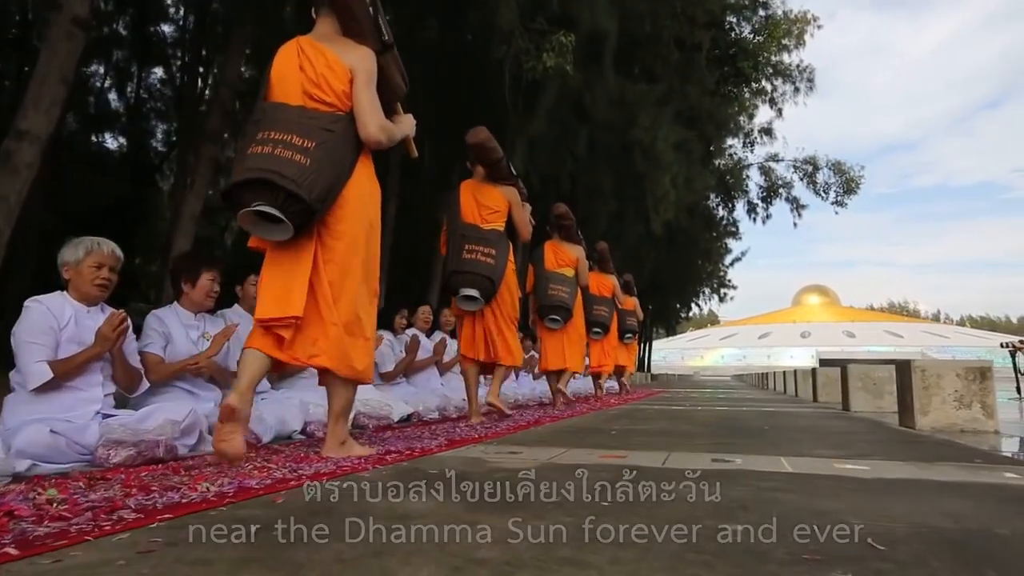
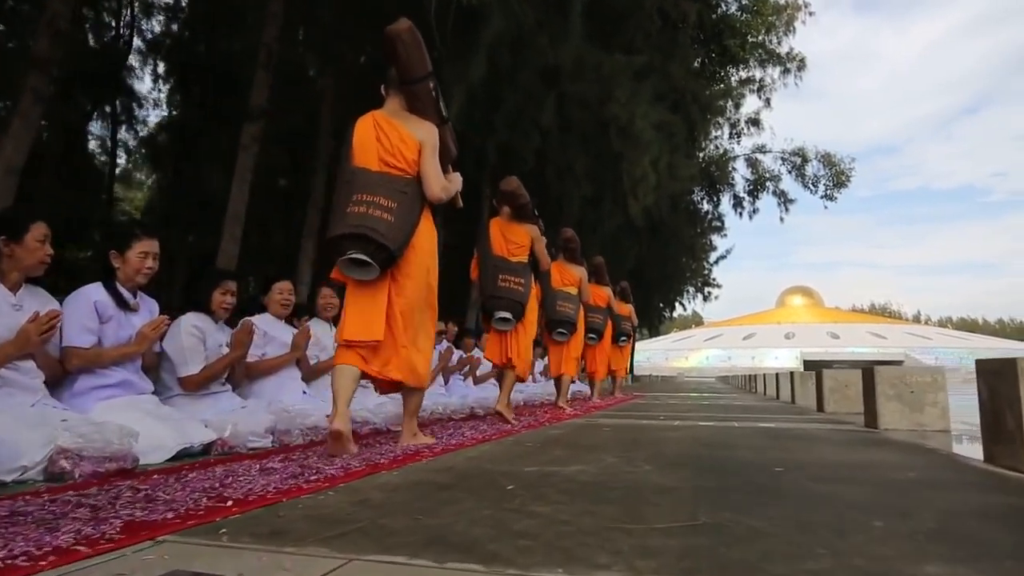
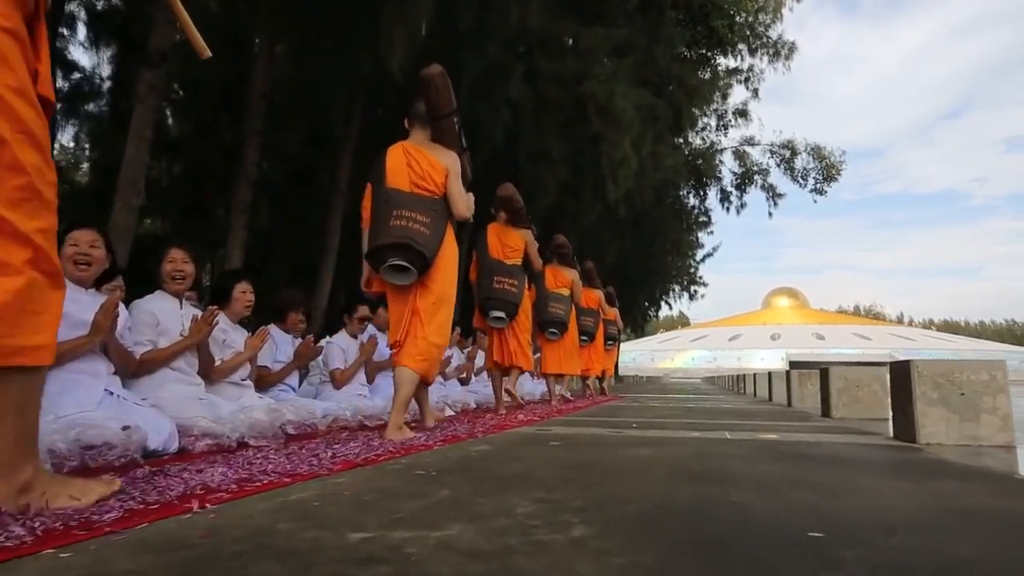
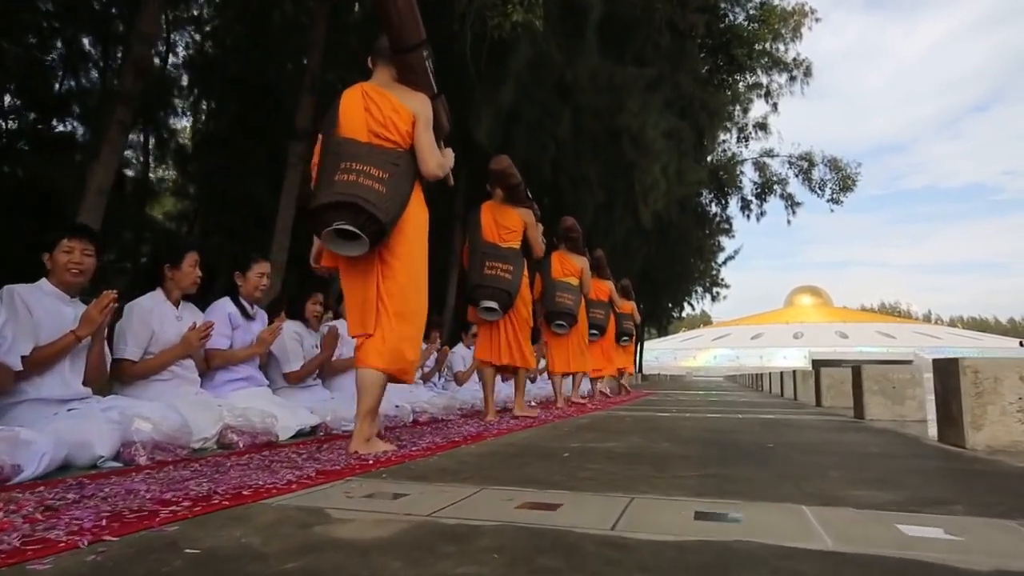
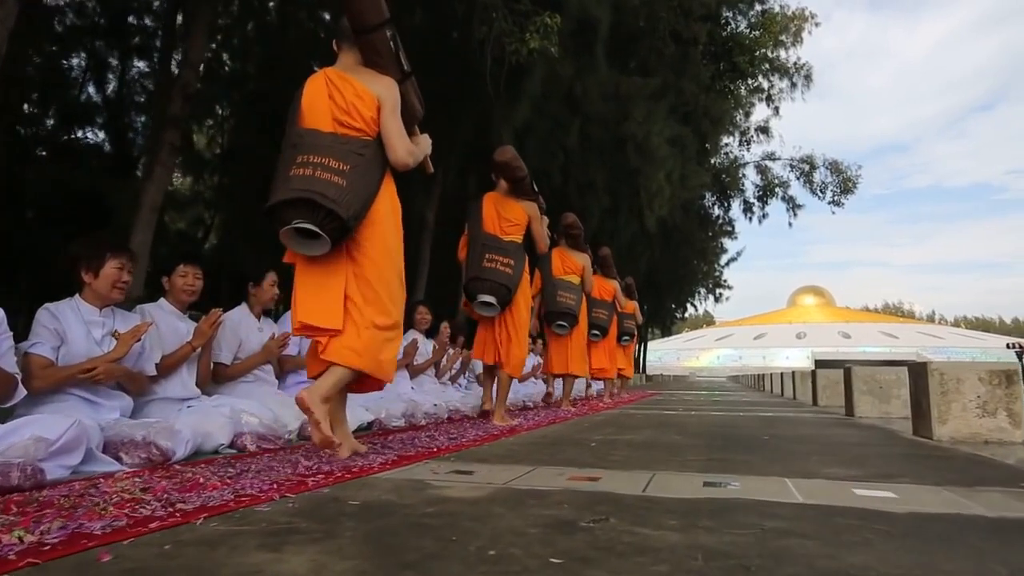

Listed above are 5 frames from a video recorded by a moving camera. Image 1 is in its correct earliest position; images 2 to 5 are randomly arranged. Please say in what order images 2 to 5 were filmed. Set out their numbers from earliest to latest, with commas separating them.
5, 4, 2, 3
